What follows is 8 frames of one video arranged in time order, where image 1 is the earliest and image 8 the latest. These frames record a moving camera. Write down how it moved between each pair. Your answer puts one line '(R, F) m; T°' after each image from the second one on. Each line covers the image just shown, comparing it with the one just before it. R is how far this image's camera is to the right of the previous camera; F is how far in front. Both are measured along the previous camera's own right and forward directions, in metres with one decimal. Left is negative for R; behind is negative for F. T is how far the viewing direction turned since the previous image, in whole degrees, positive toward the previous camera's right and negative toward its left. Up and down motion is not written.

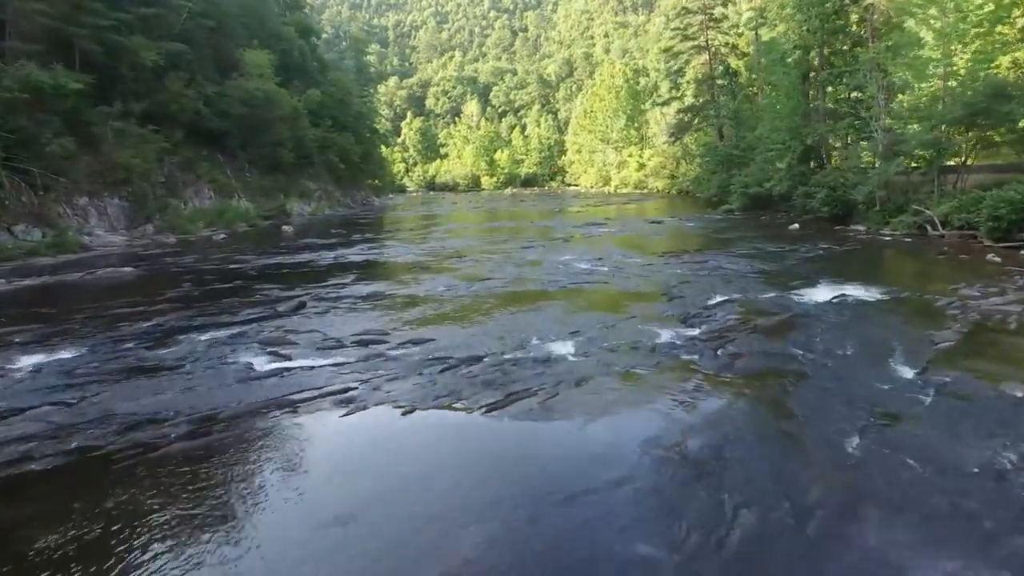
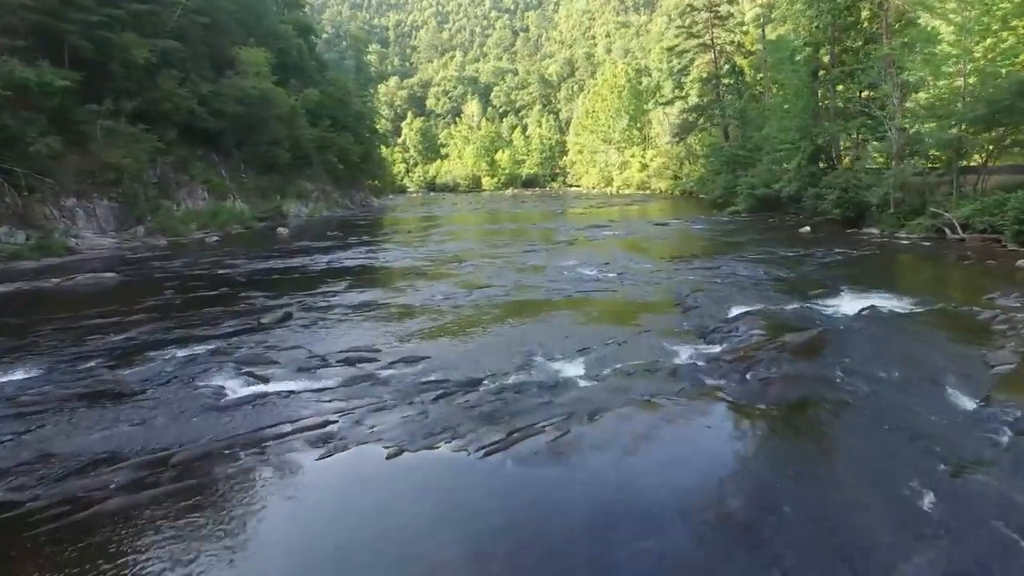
(0.0, +0.8) m; 0°
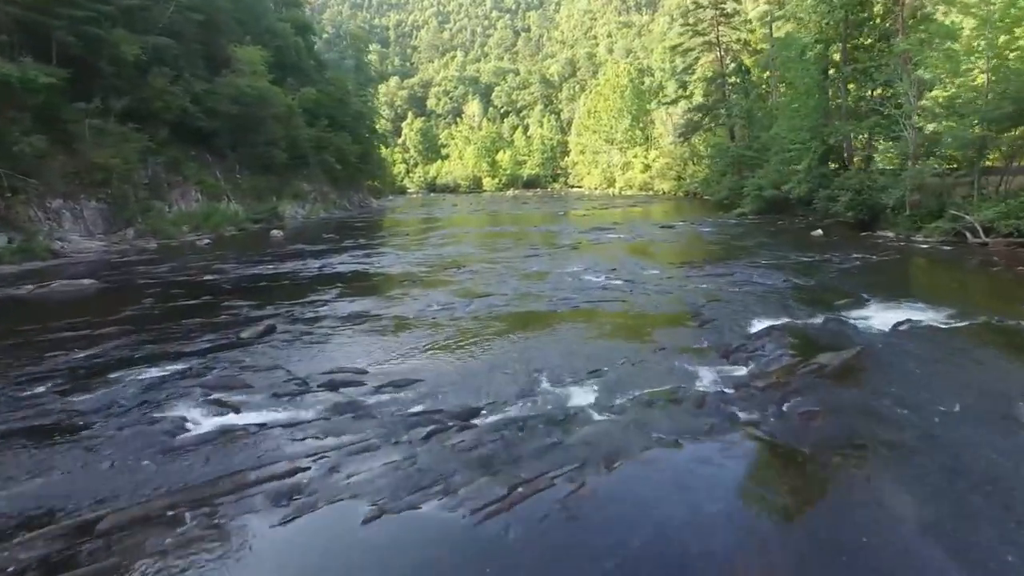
(0.0, +0.9) m; 0°
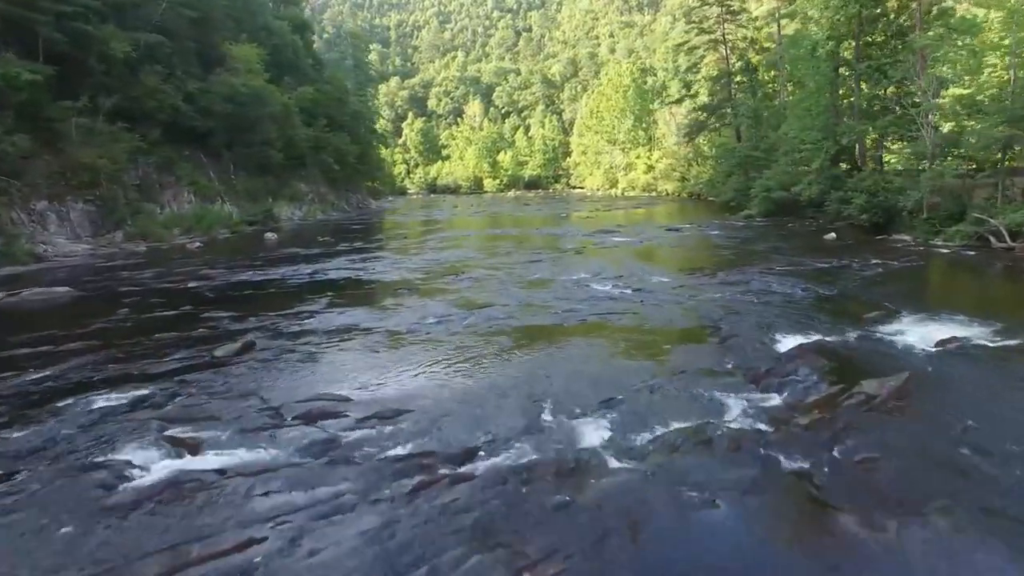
(0.0, +0.9) m; 0°
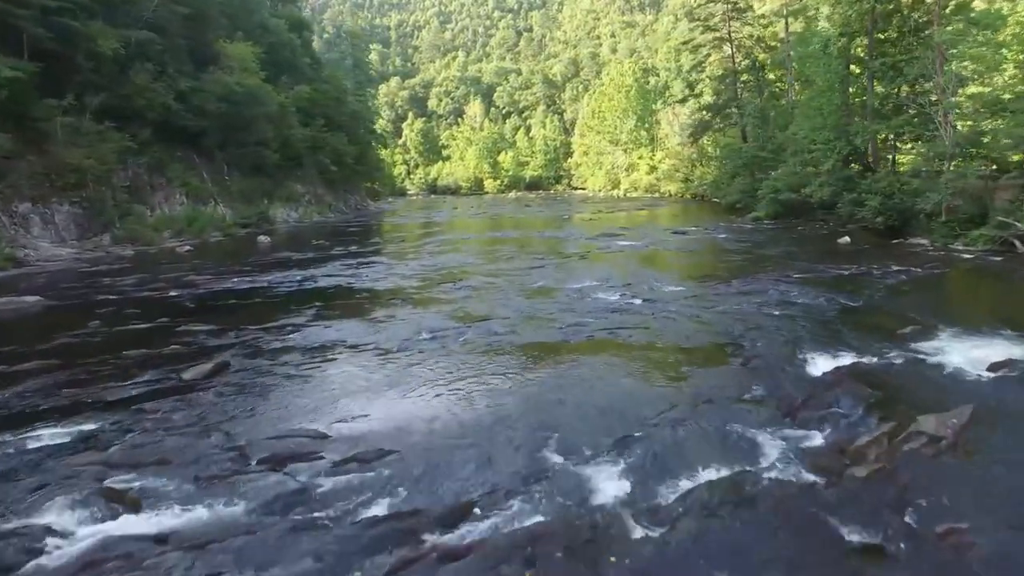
(0.0, +0.9) m; 0°
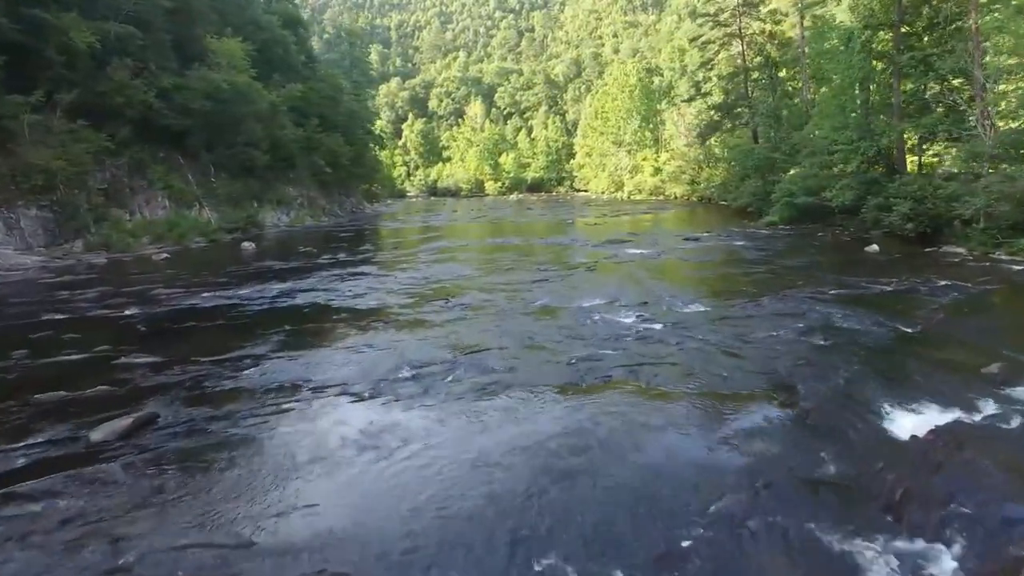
(0.0, +1.7) m; 0°
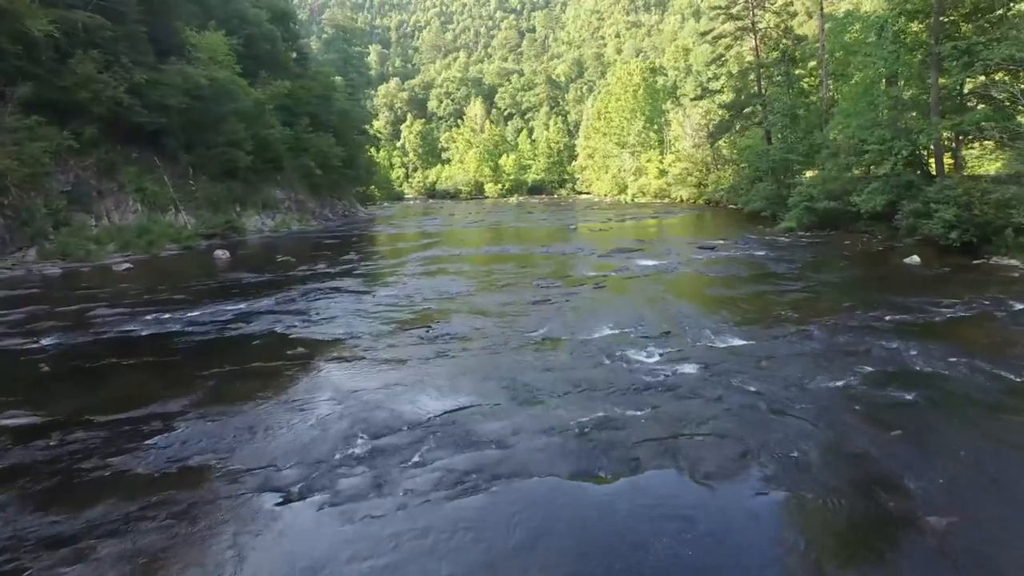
(+0.1, +2.3) m; 0°
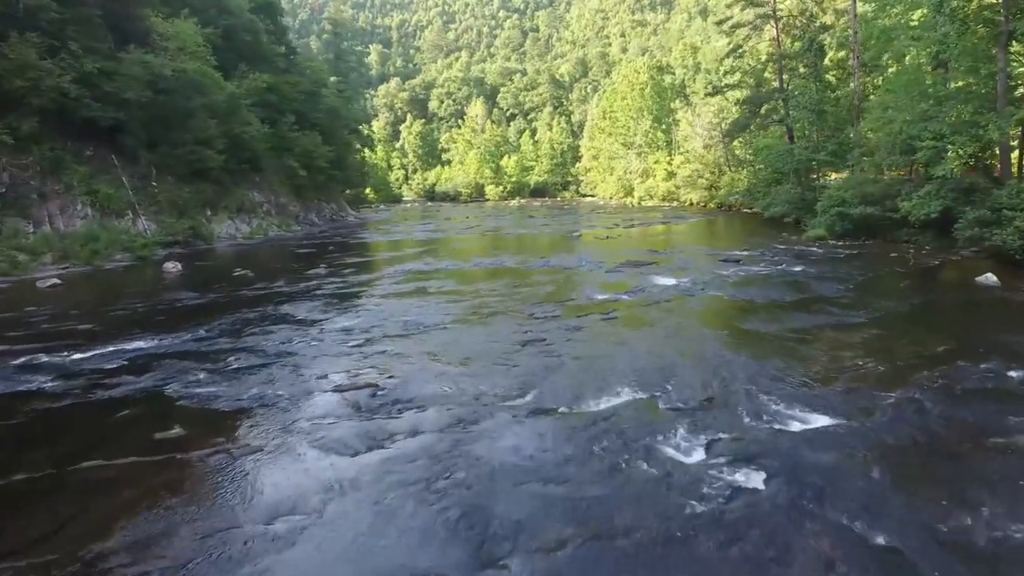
(+0.3, +3.2) m; 0°
